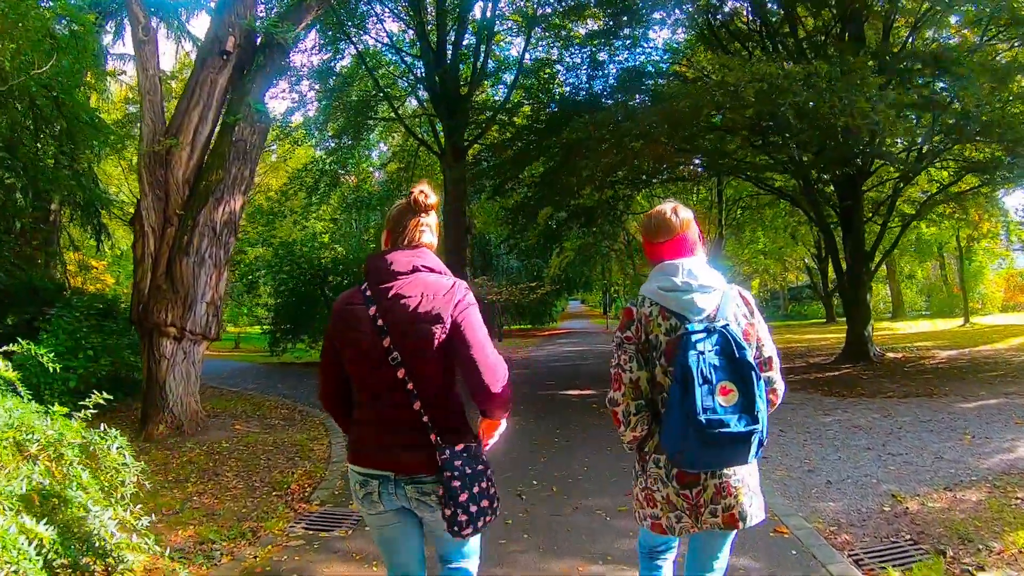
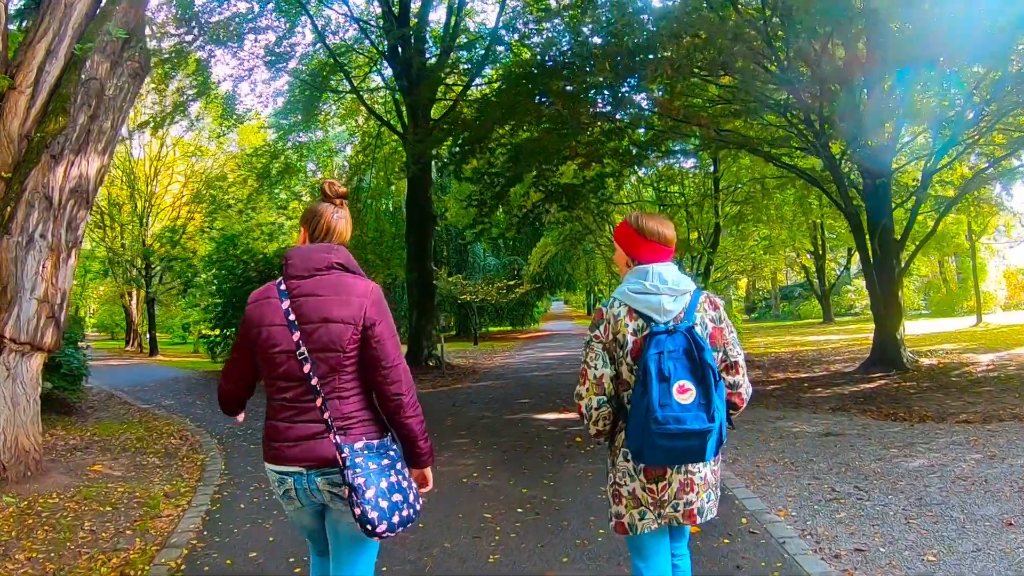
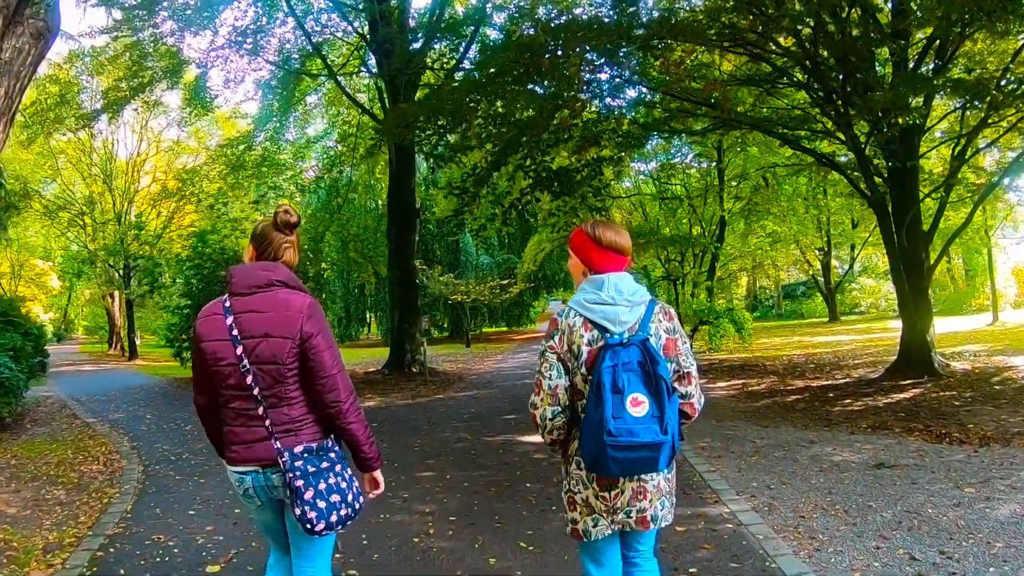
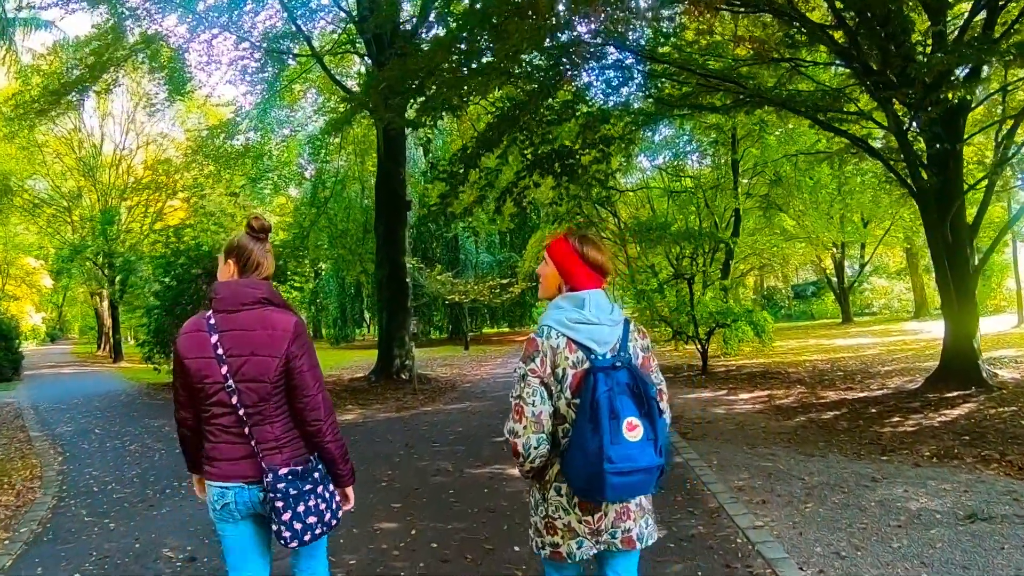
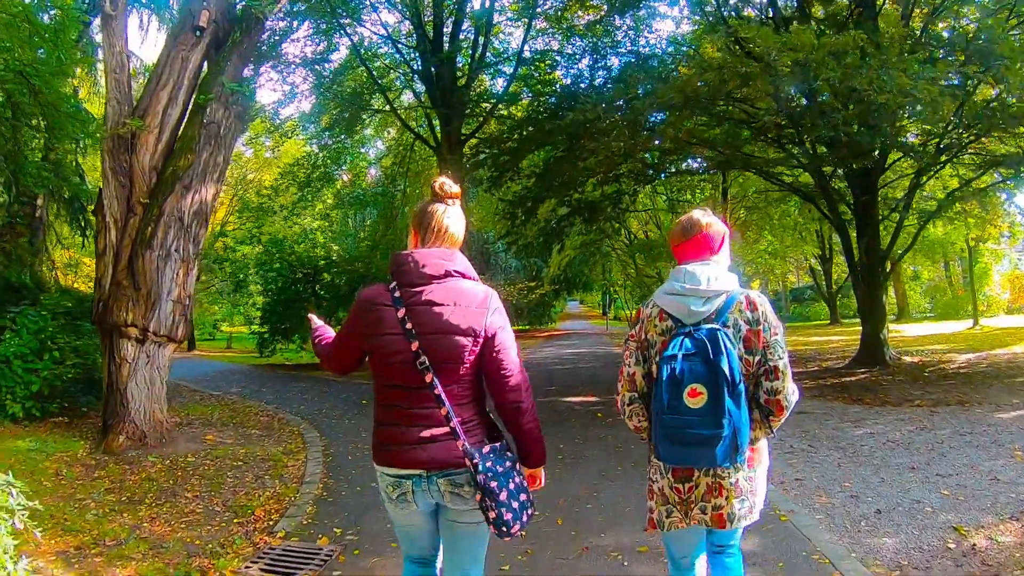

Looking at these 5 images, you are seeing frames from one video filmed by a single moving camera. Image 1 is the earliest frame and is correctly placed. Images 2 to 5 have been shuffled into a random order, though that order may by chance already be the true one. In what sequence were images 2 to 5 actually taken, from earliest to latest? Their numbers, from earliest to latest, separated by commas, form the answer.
5, 2, 3, 4
